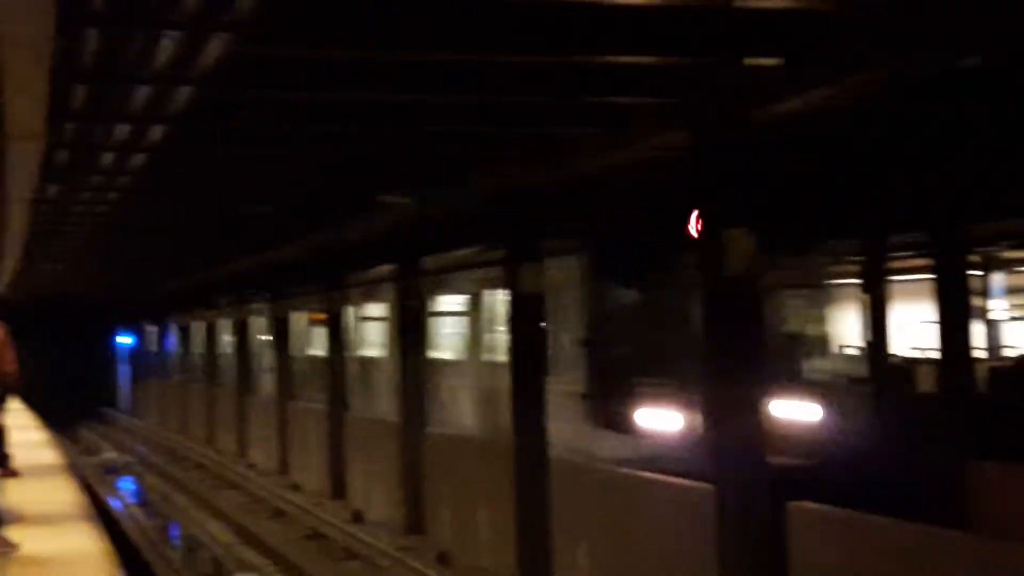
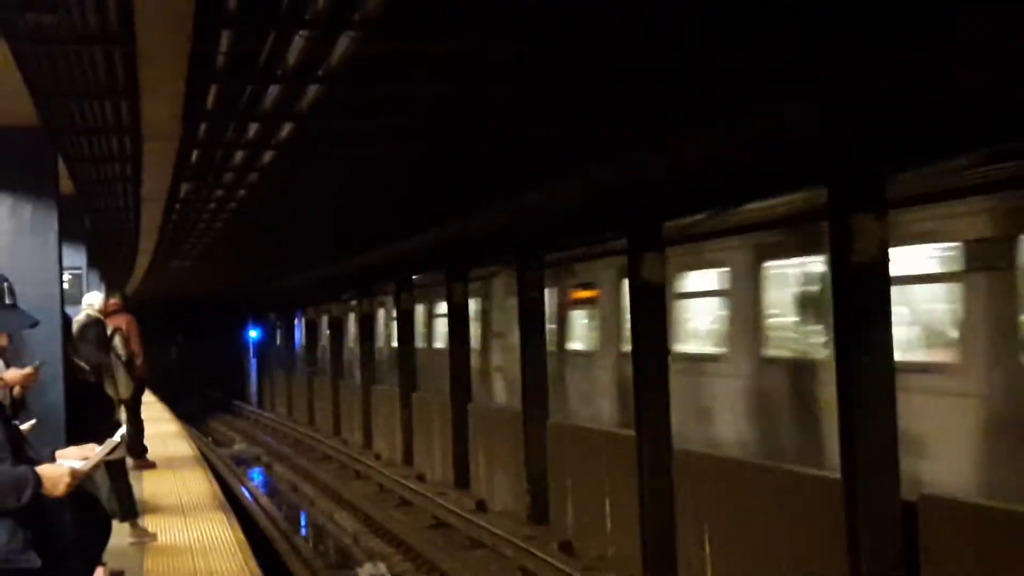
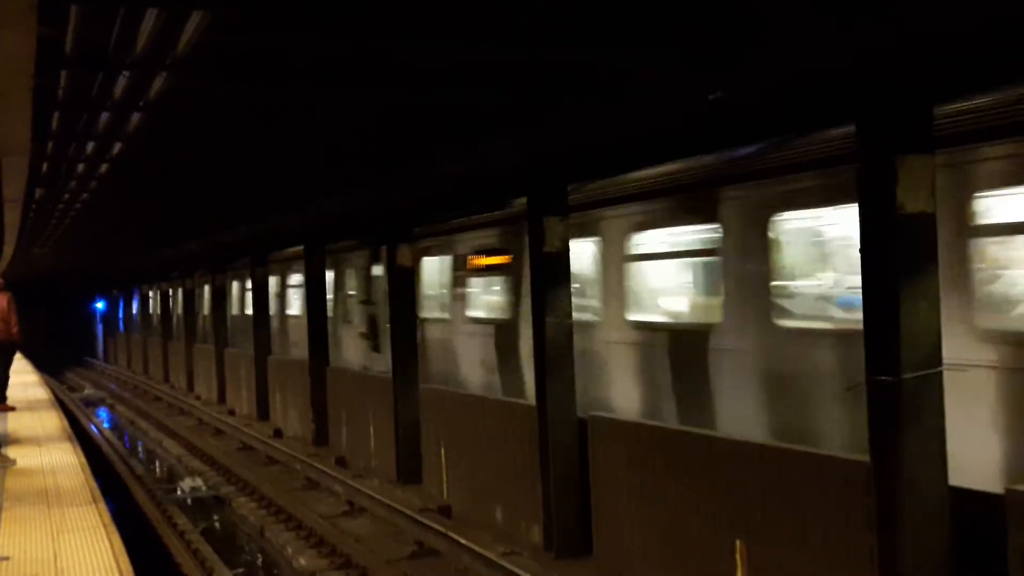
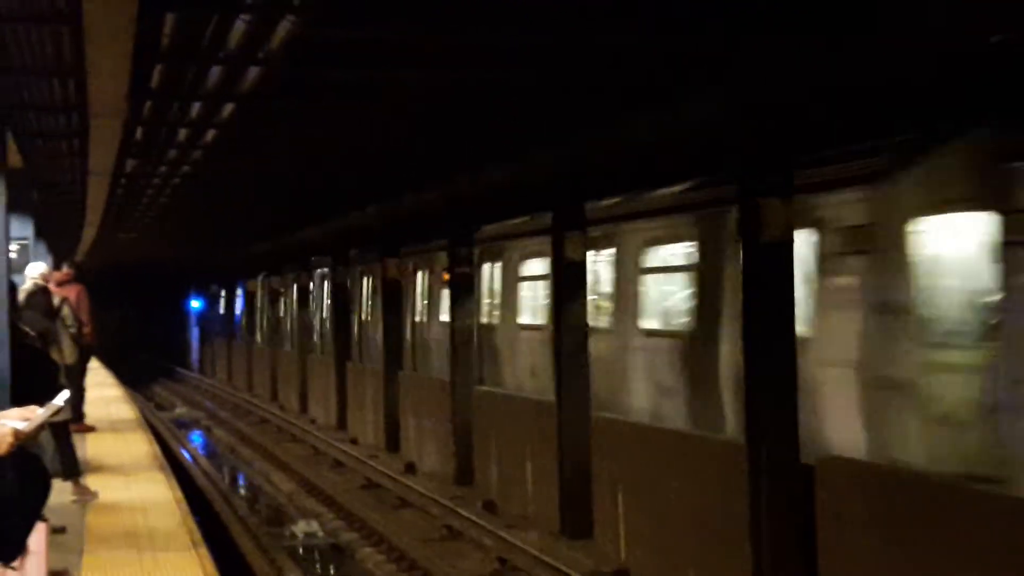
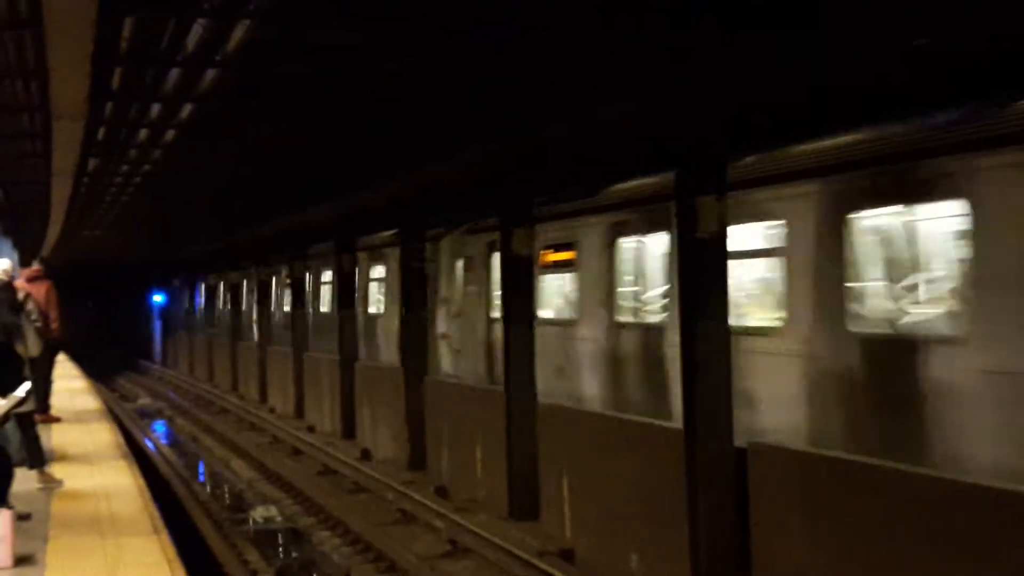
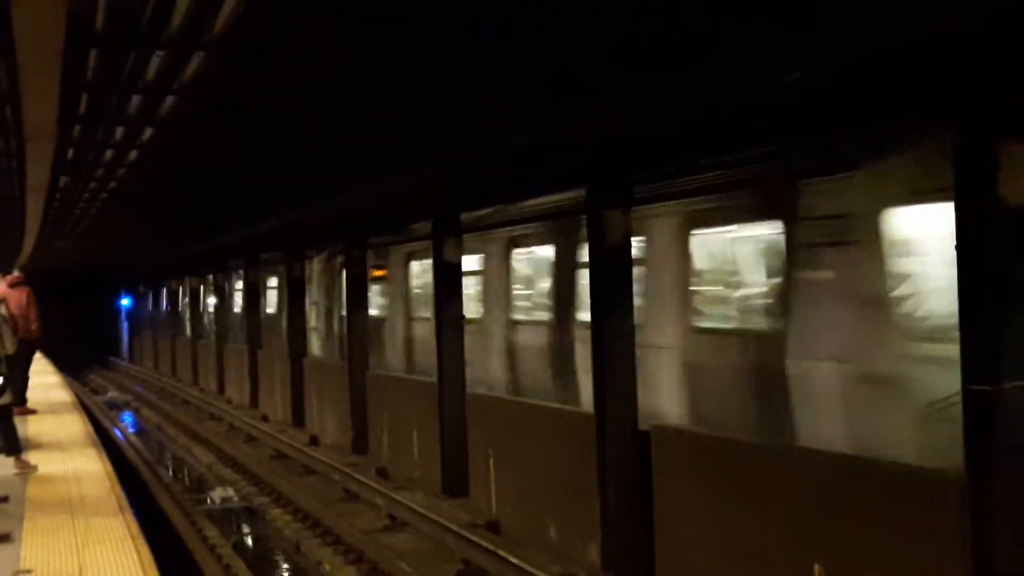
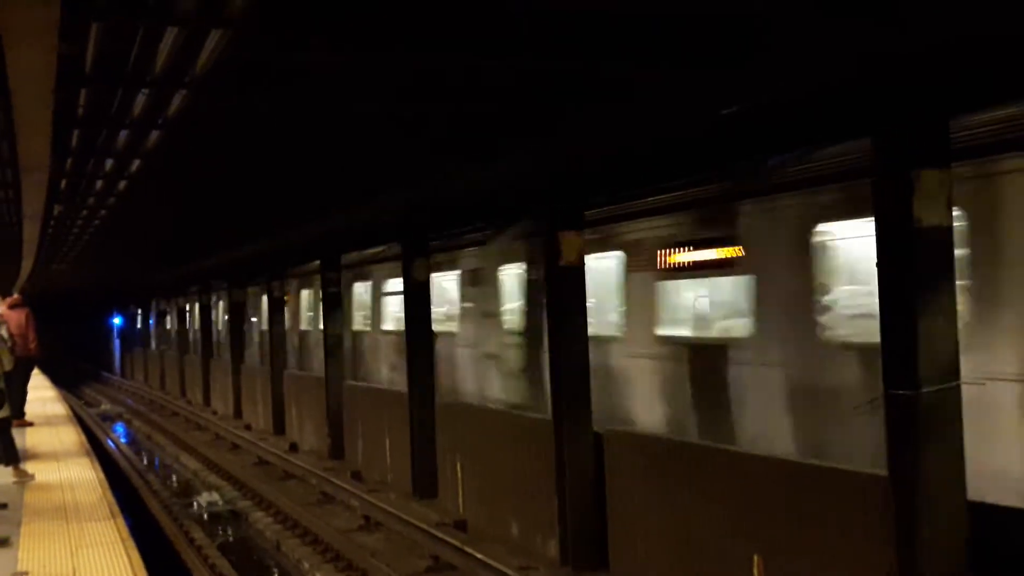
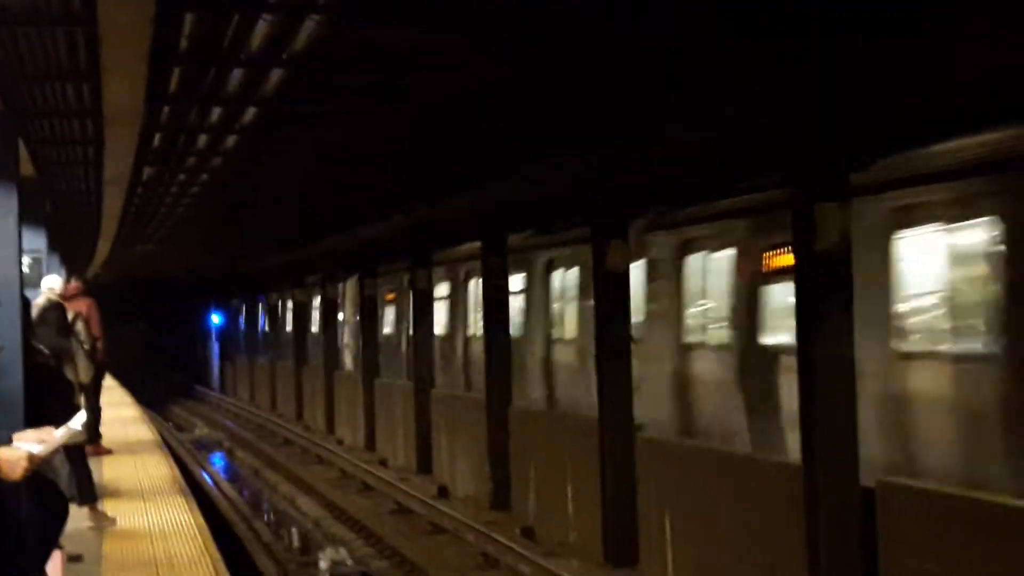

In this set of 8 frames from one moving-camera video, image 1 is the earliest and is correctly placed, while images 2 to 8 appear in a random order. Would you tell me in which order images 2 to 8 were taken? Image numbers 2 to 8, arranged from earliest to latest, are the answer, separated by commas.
2, 8, 4, 5, 6, 7, 3
